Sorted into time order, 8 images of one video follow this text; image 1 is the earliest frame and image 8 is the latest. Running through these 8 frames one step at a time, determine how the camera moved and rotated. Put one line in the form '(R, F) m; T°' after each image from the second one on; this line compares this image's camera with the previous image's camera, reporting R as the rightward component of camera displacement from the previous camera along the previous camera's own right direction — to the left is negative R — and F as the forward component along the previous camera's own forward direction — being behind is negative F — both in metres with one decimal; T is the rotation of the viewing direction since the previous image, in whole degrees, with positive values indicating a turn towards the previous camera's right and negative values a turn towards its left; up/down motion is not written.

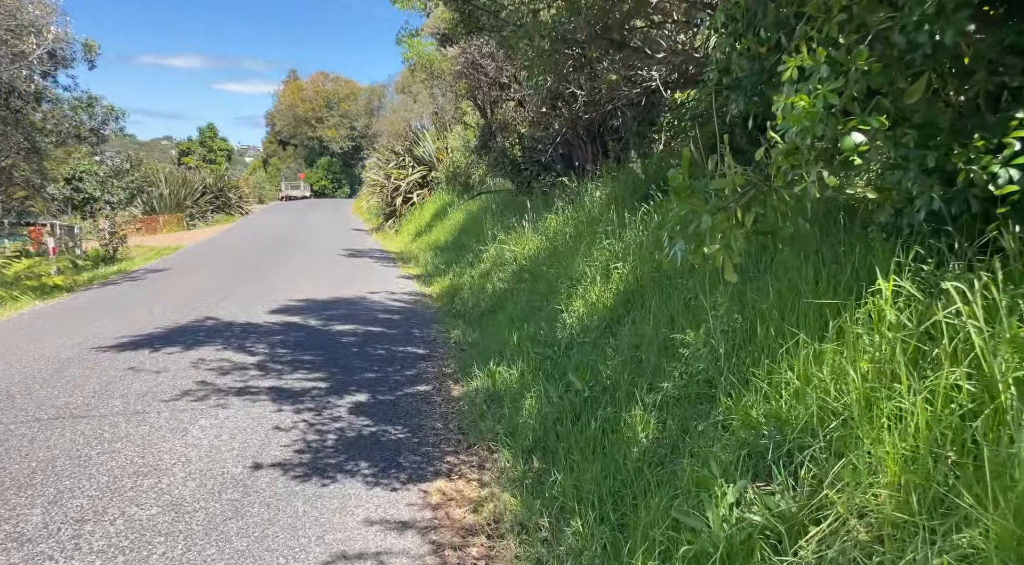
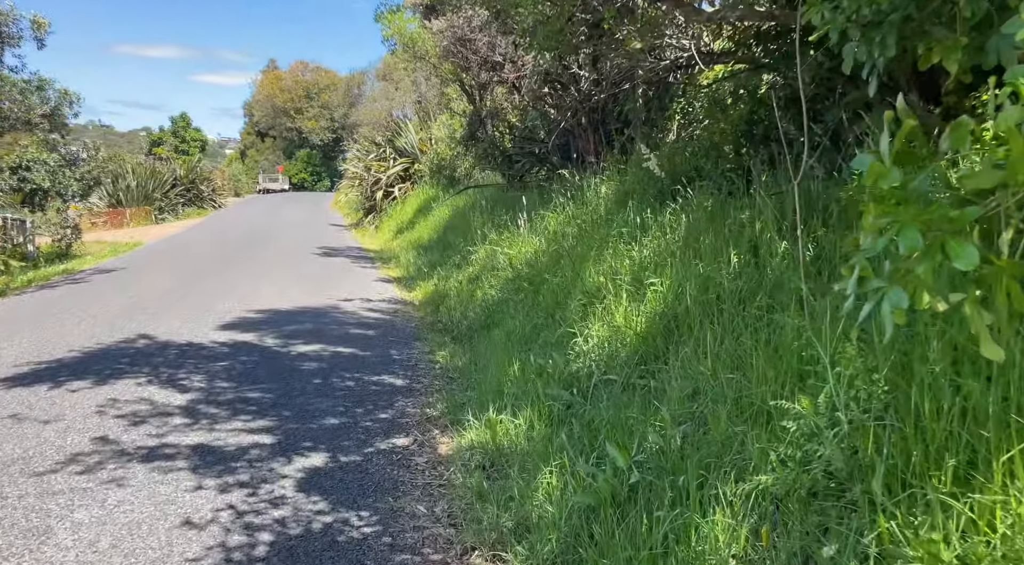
(-0.1, +1.5) m; +1°
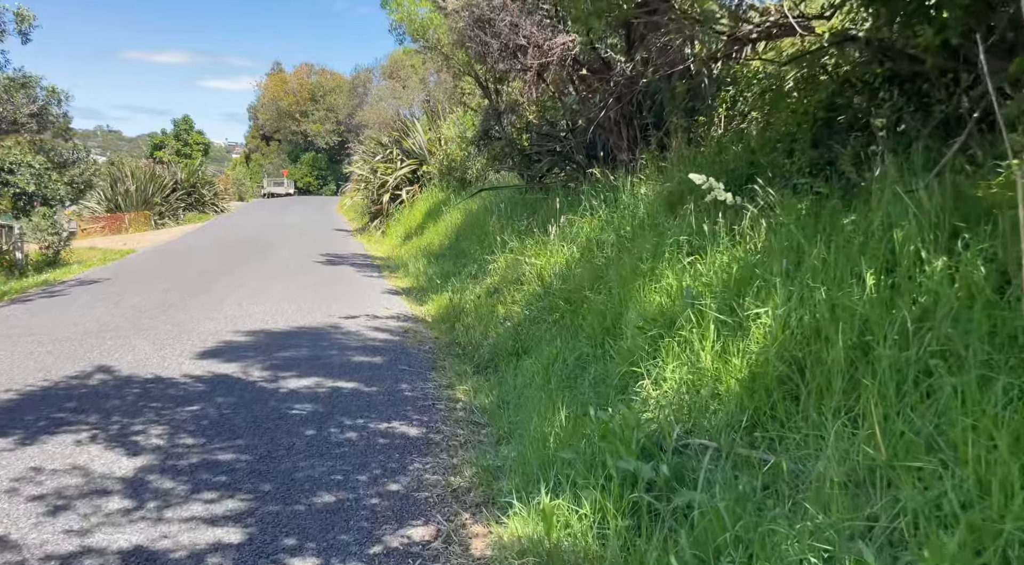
(-0.2, +1.3) m; 0°
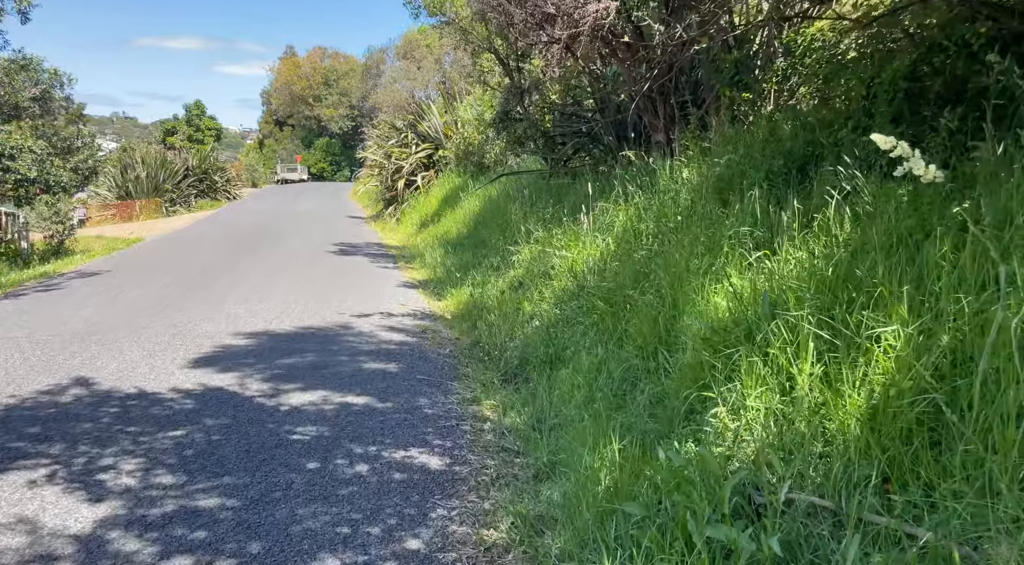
(-0.1, +0.8) m; -1°
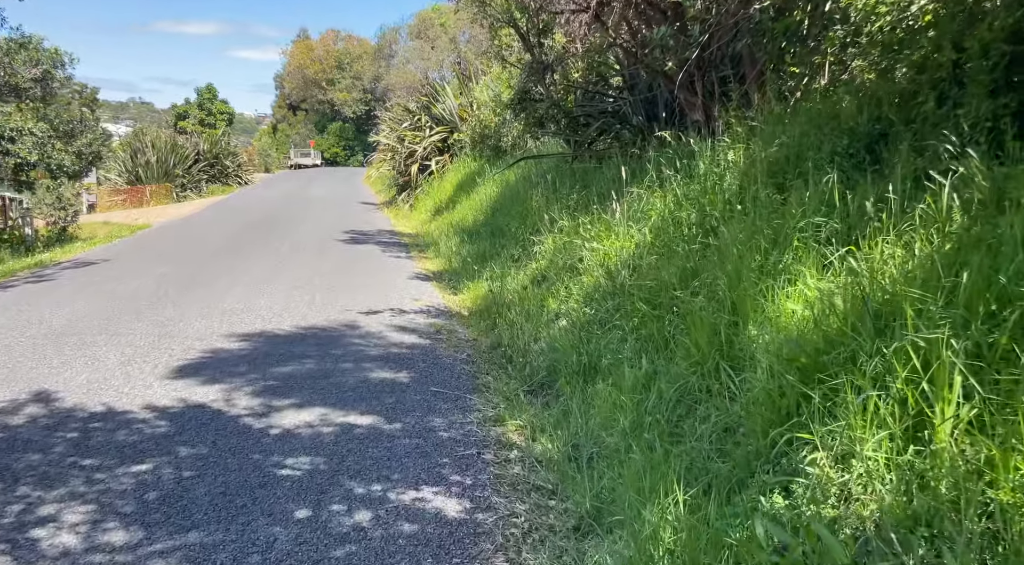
(-0.1, +0.8) m; -1°
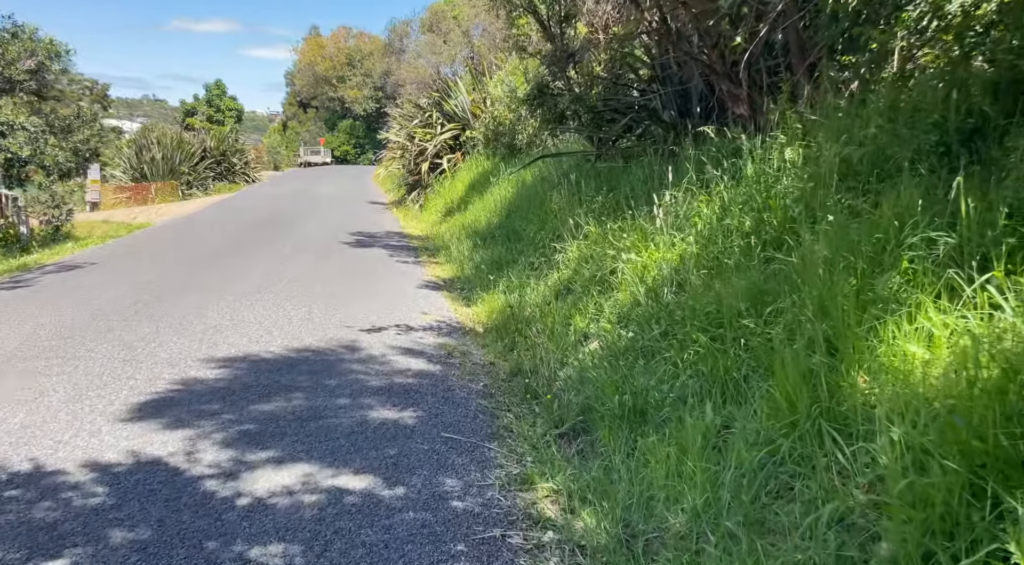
(-0.1, +1.0) m; -1°
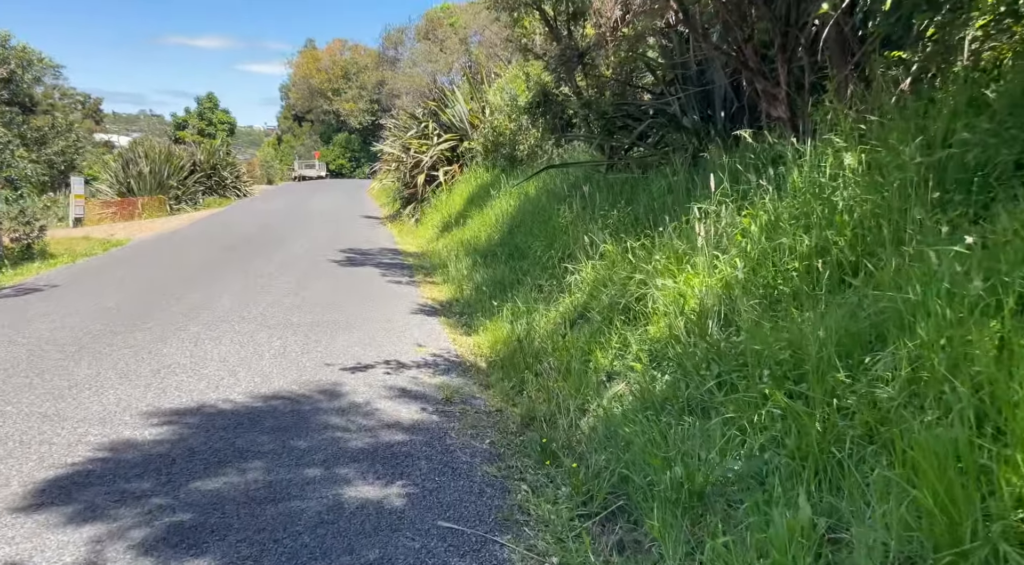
(-0.1, +1.0) m; 0°
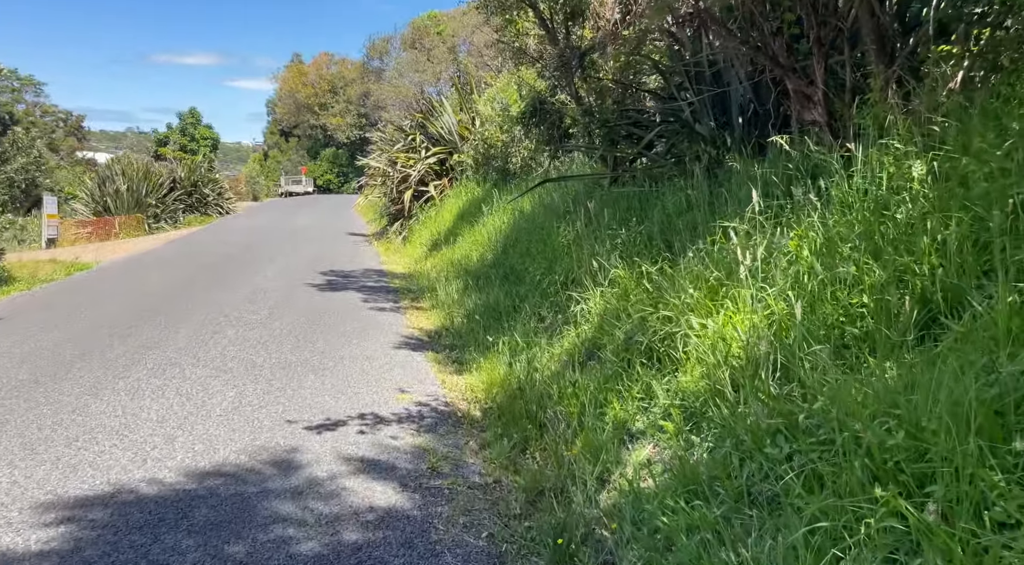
(0.0, +1.0) m; +1°
